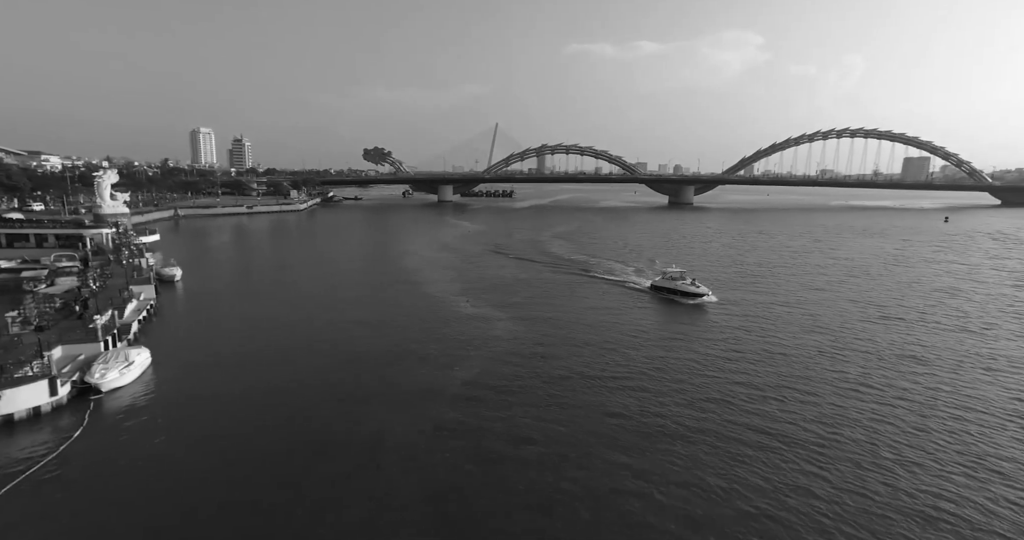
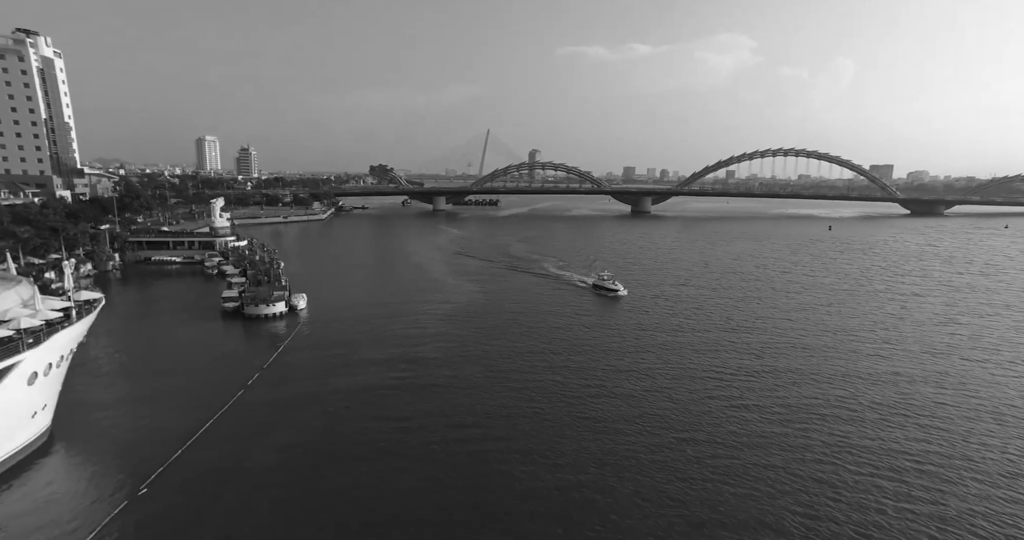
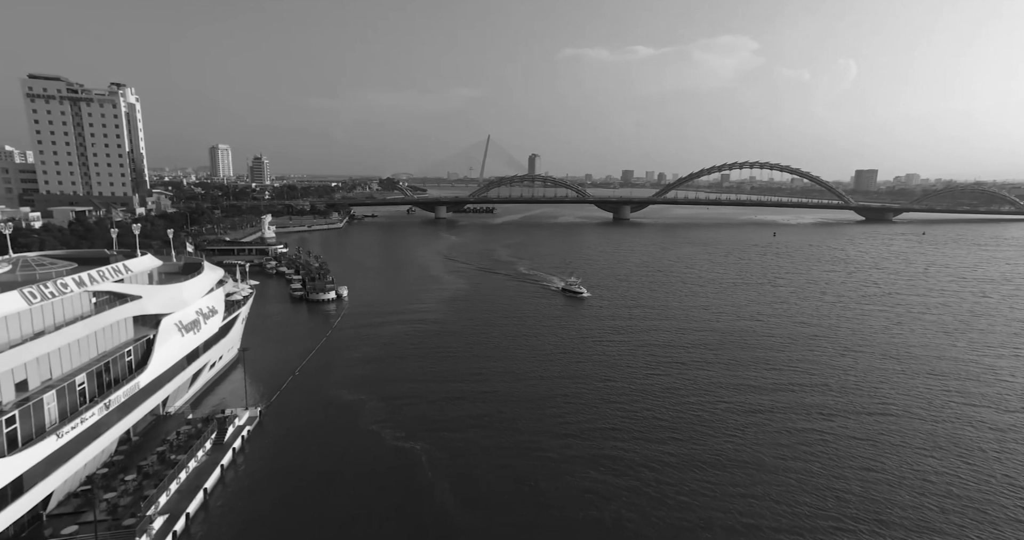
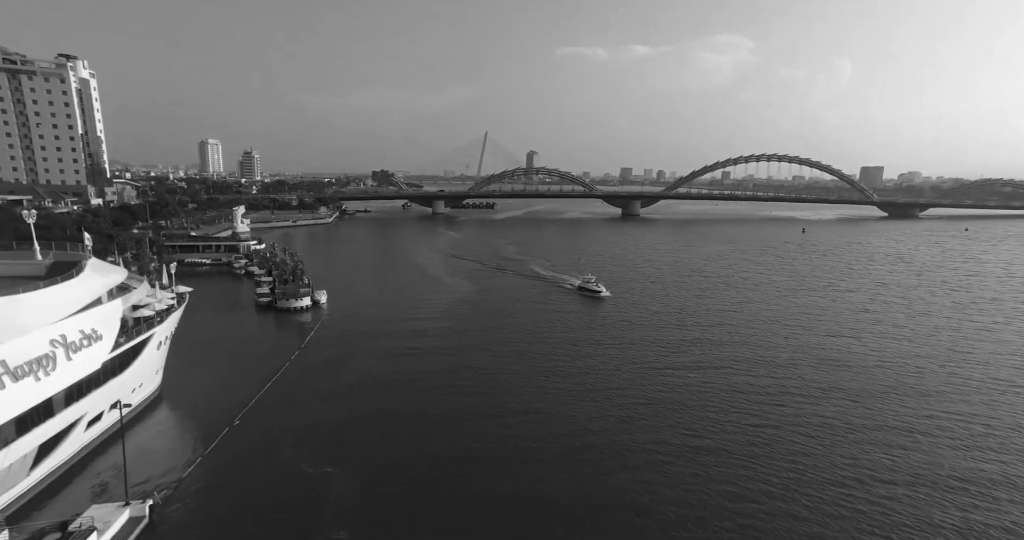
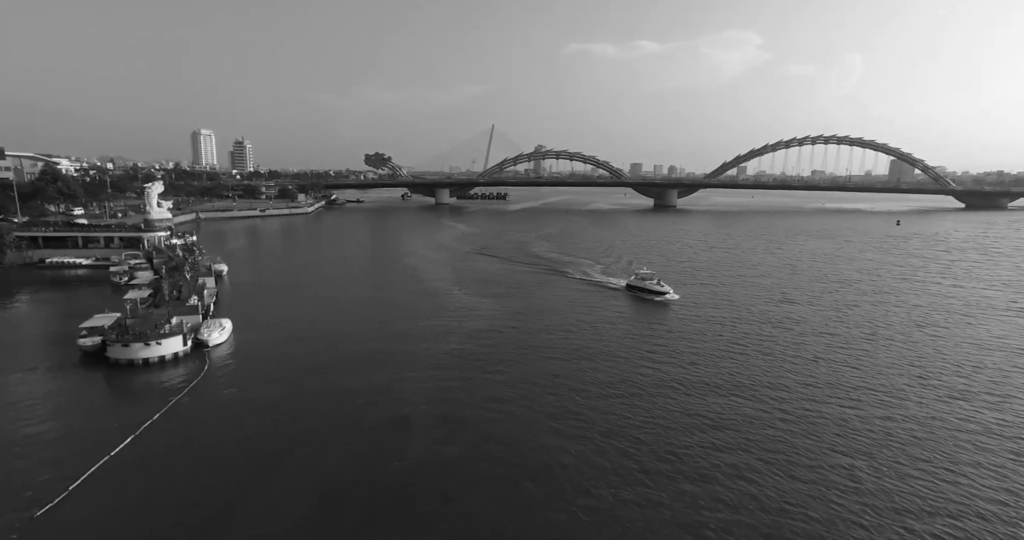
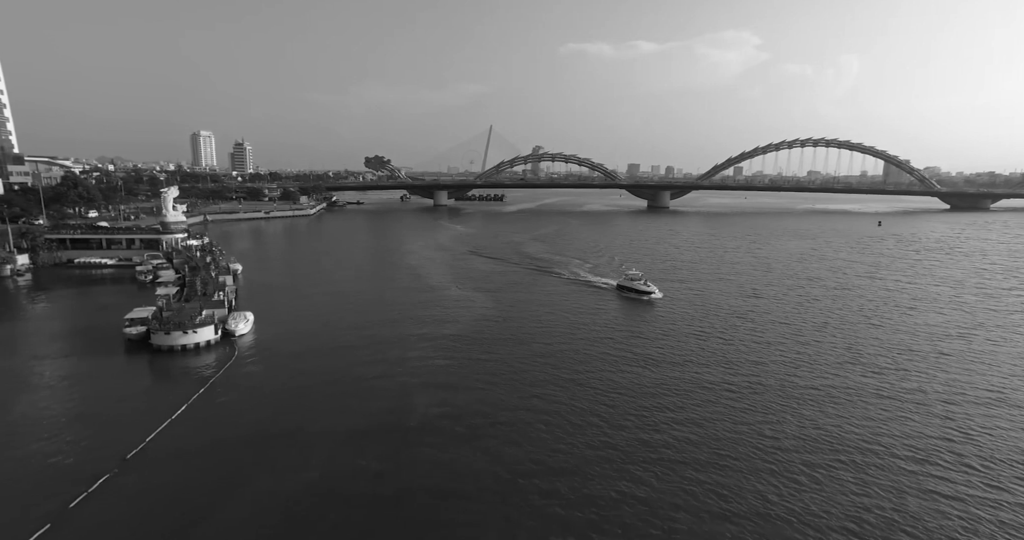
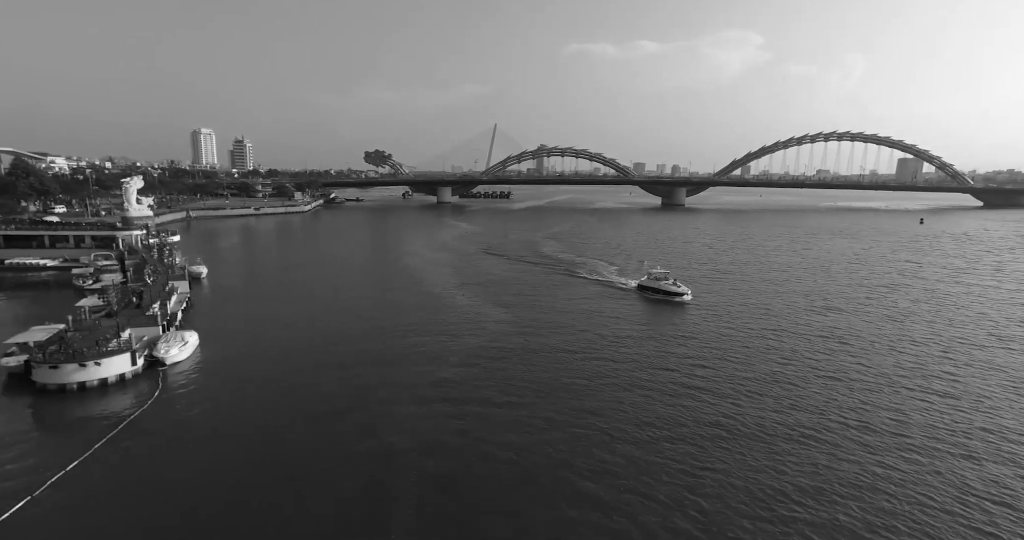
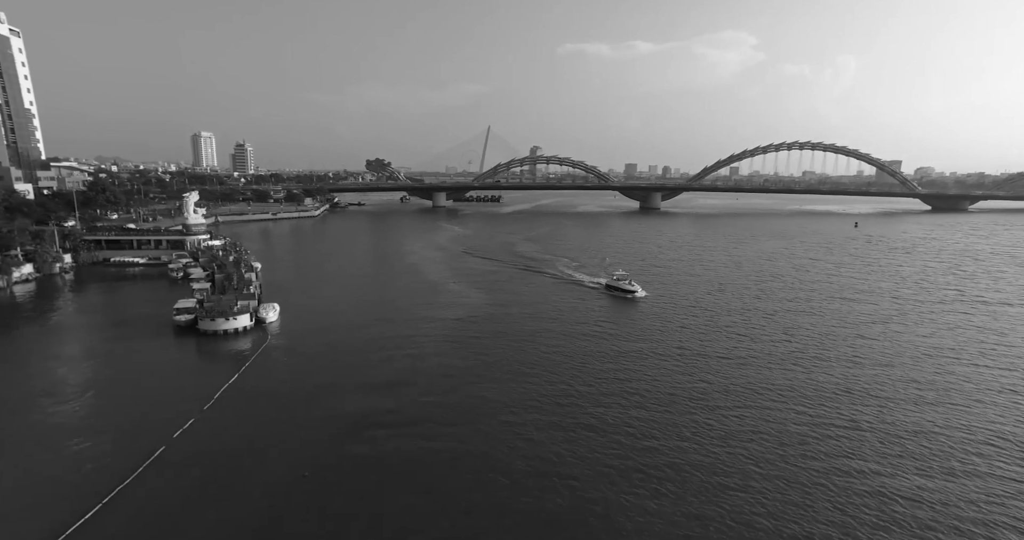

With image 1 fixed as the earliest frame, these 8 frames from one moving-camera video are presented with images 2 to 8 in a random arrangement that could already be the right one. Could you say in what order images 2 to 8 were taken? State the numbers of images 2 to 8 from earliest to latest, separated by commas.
7, 5, 6, 8, 2, 4, 3
